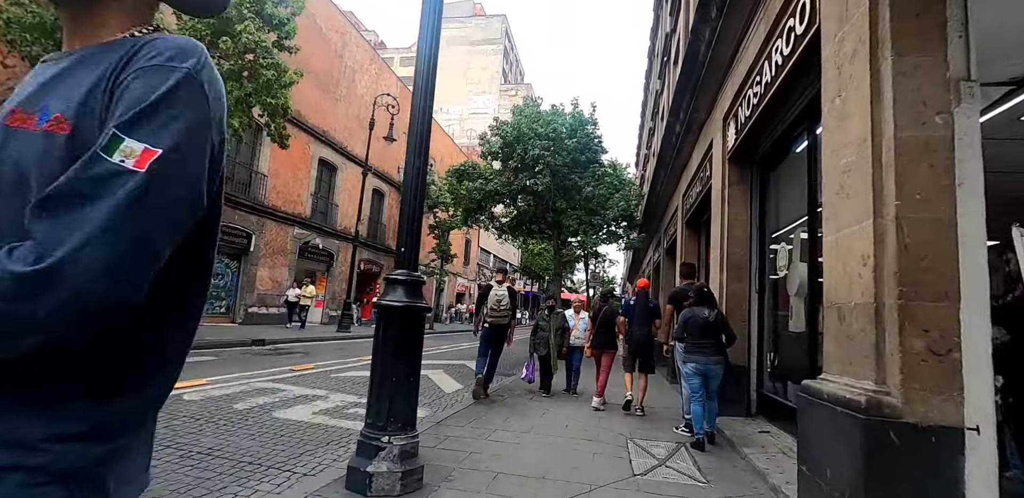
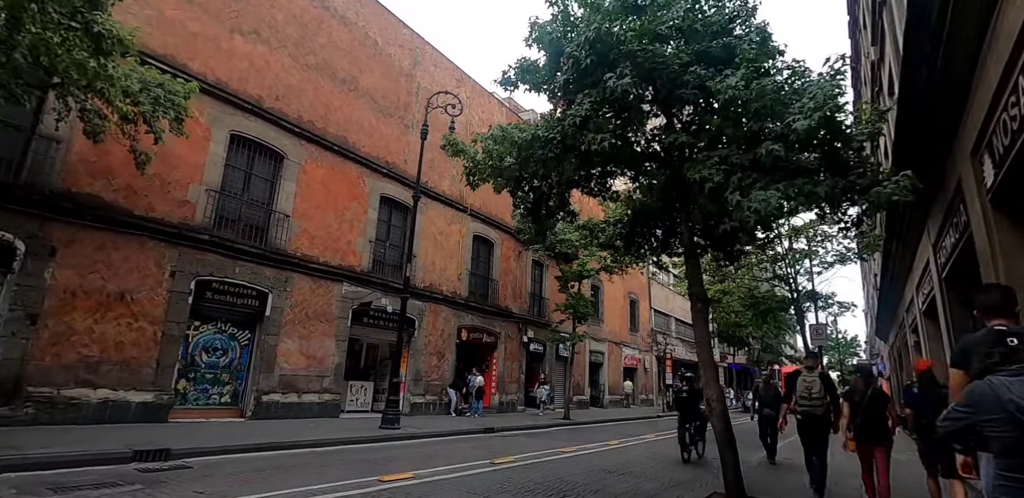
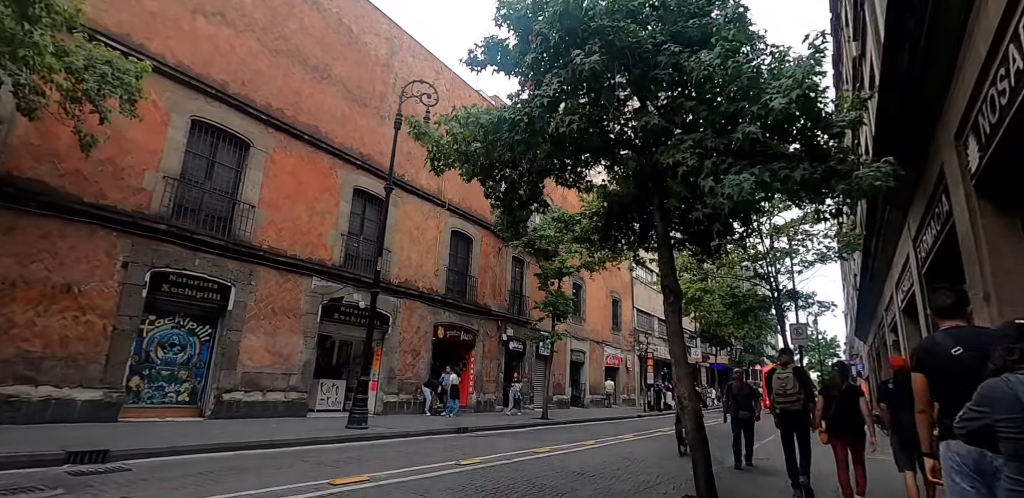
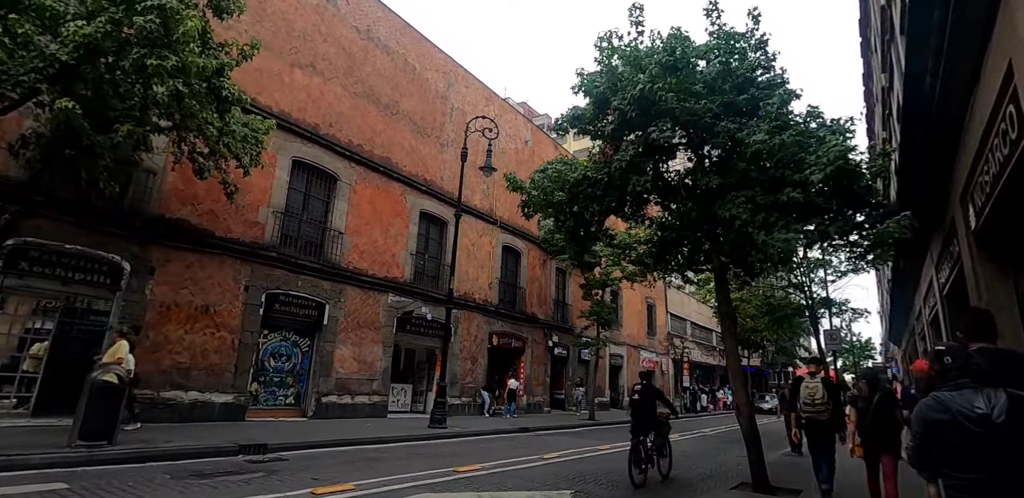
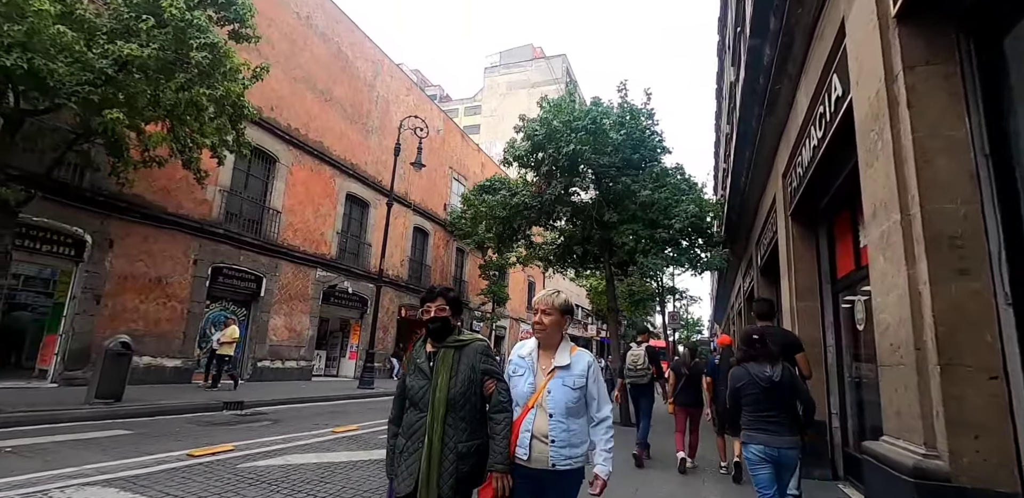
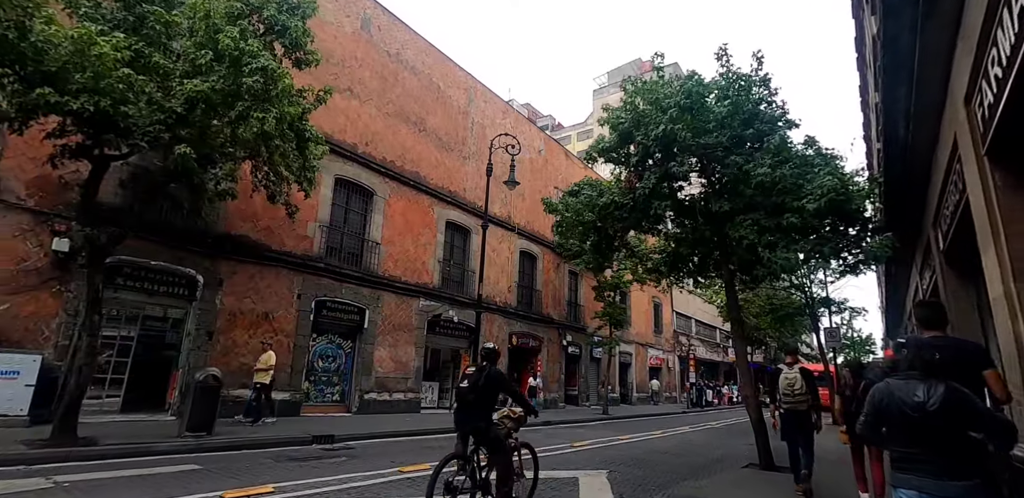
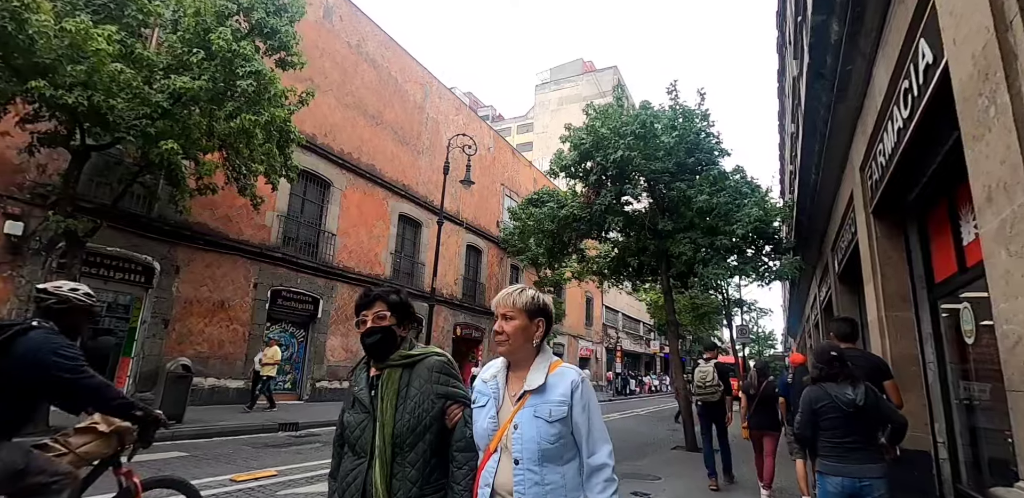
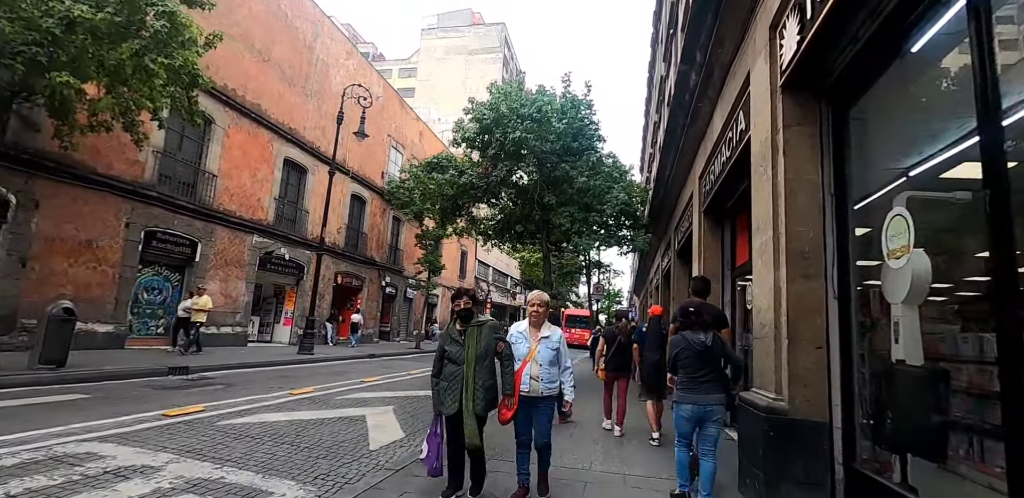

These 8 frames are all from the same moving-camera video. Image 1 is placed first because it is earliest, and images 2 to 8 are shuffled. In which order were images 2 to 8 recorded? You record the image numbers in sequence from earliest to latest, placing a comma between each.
8, 5, 7, 6, 4, 2, 3
